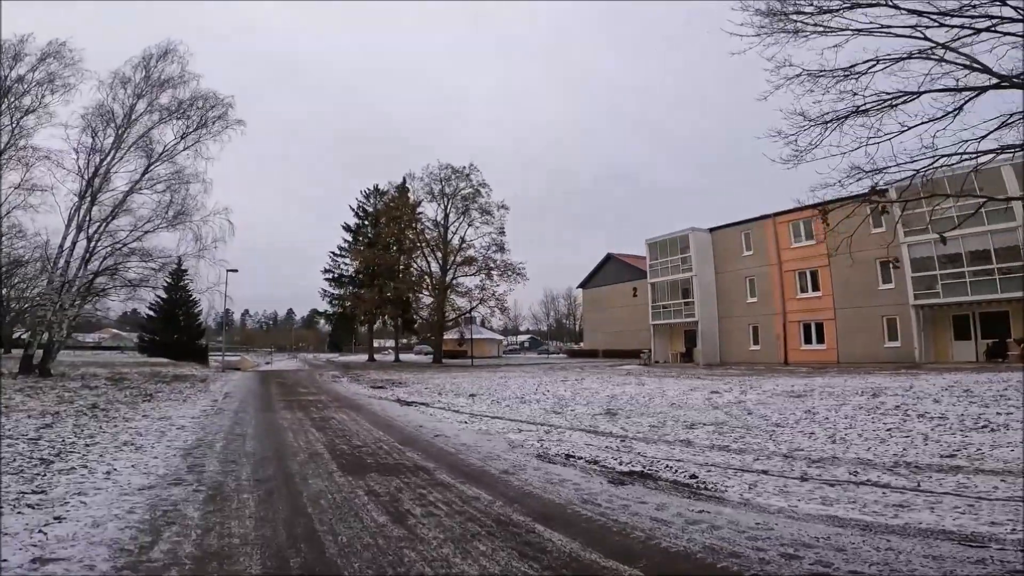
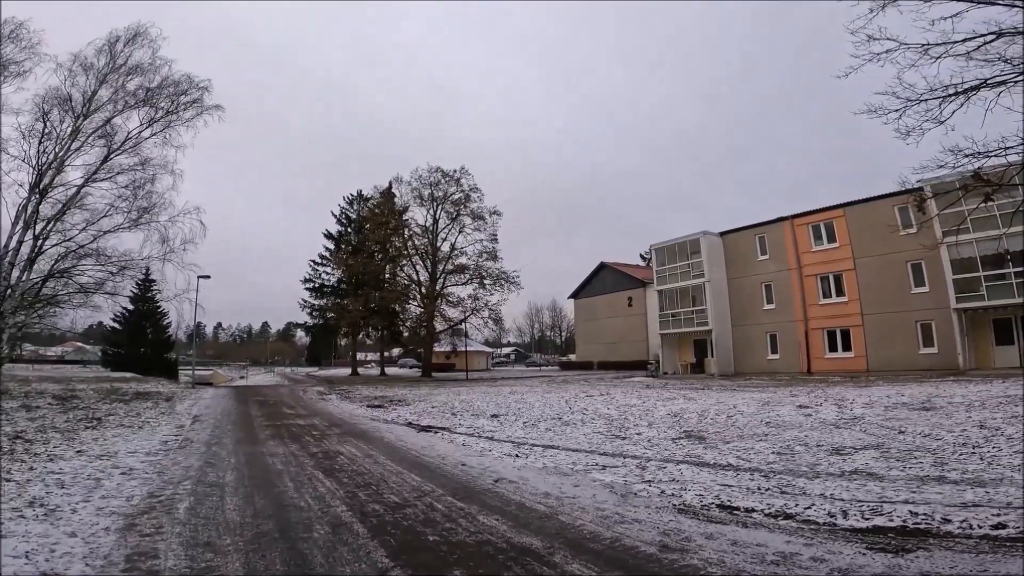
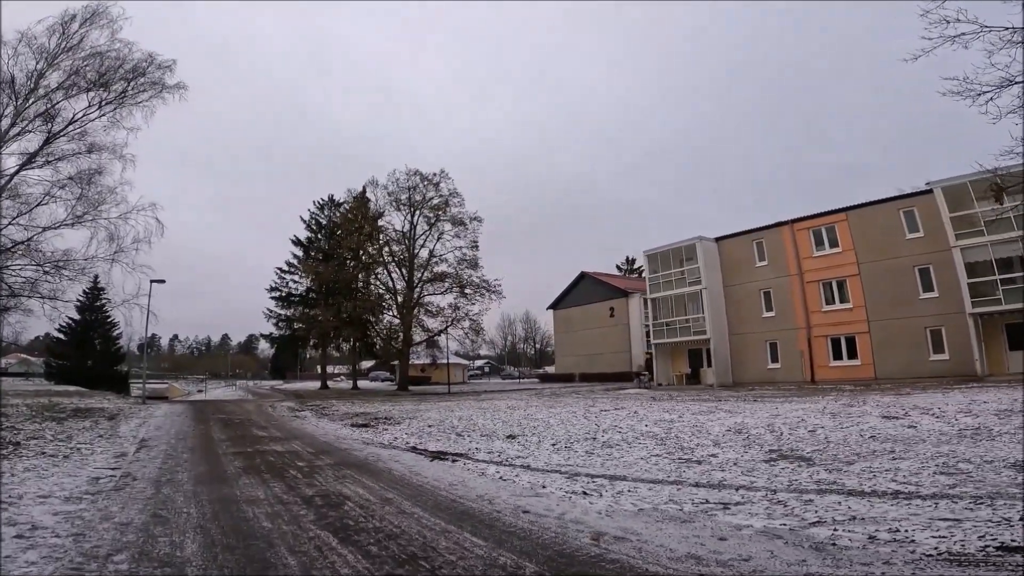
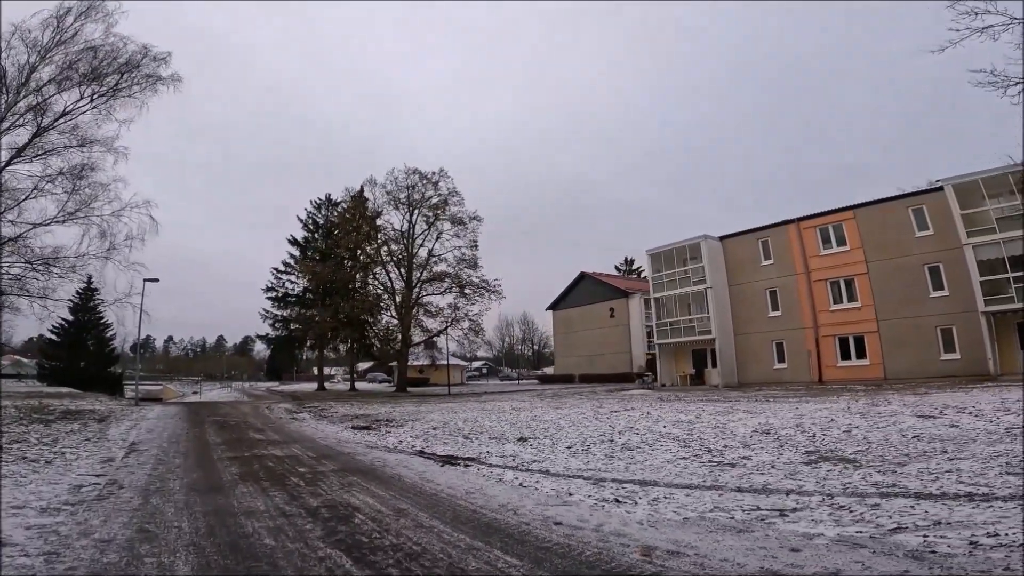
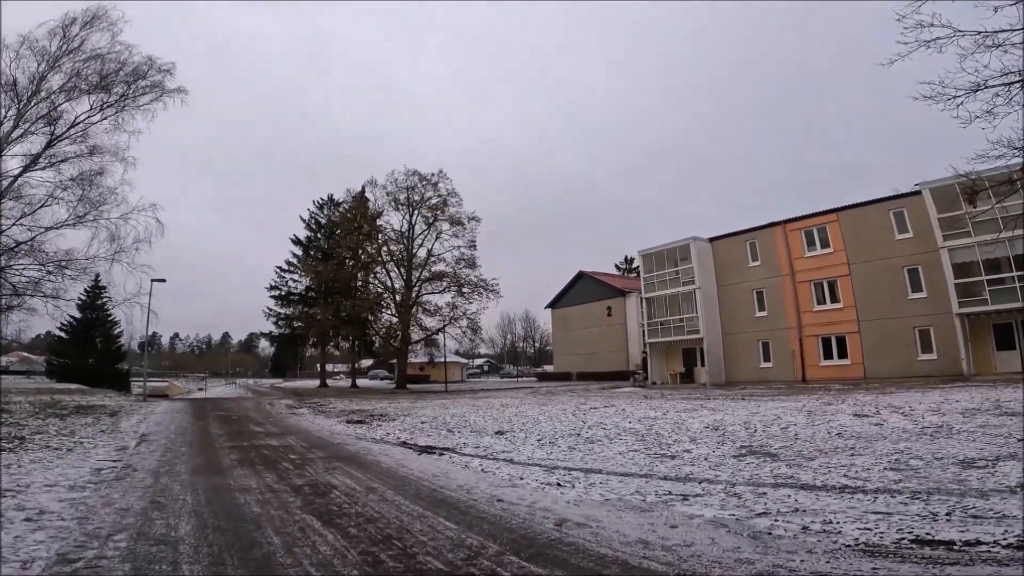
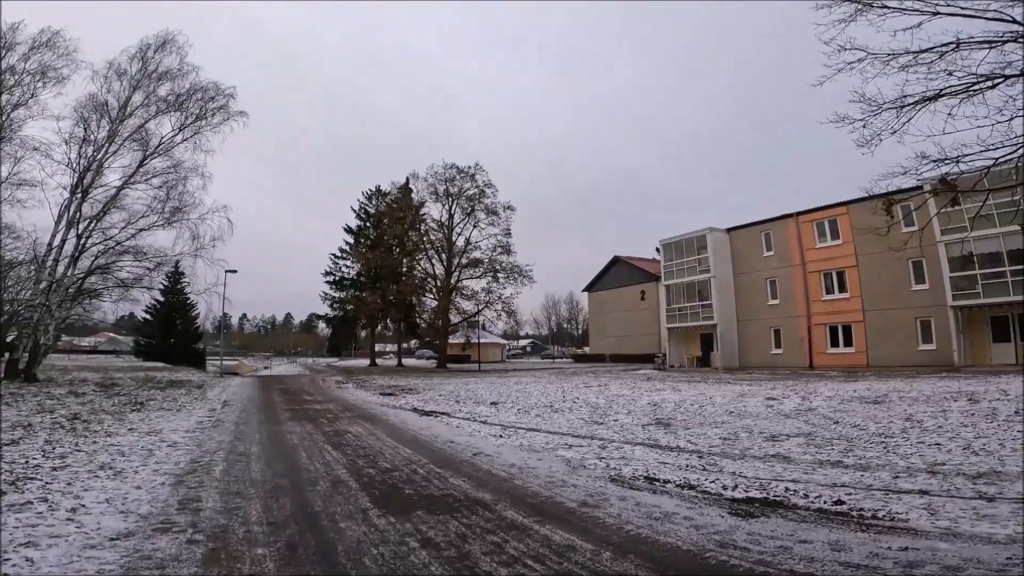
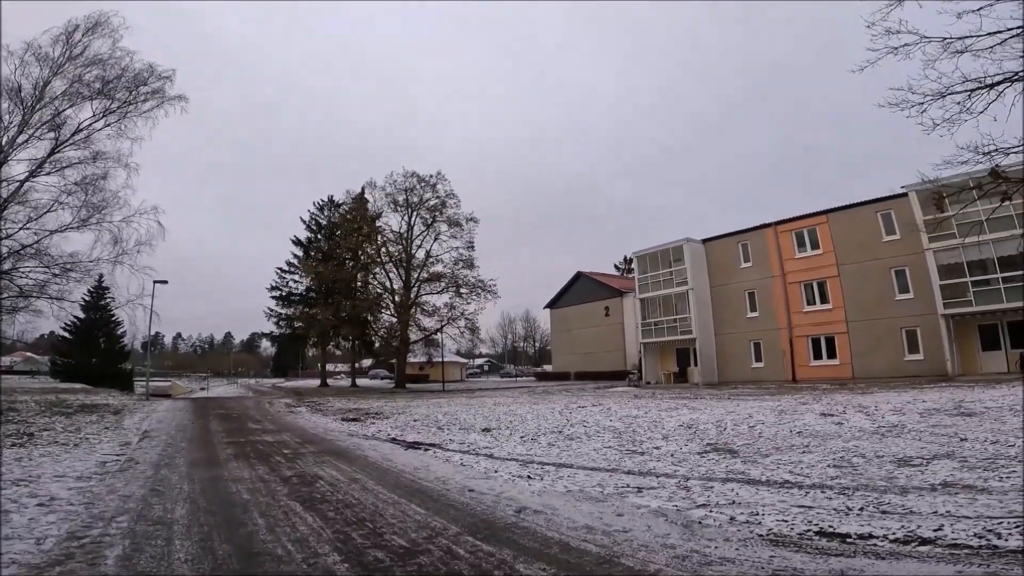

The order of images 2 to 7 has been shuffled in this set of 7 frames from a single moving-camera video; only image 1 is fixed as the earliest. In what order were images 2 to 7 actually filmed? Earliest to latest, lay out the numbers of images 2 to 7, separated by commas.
6, 2, 7, 5, 3, 4
